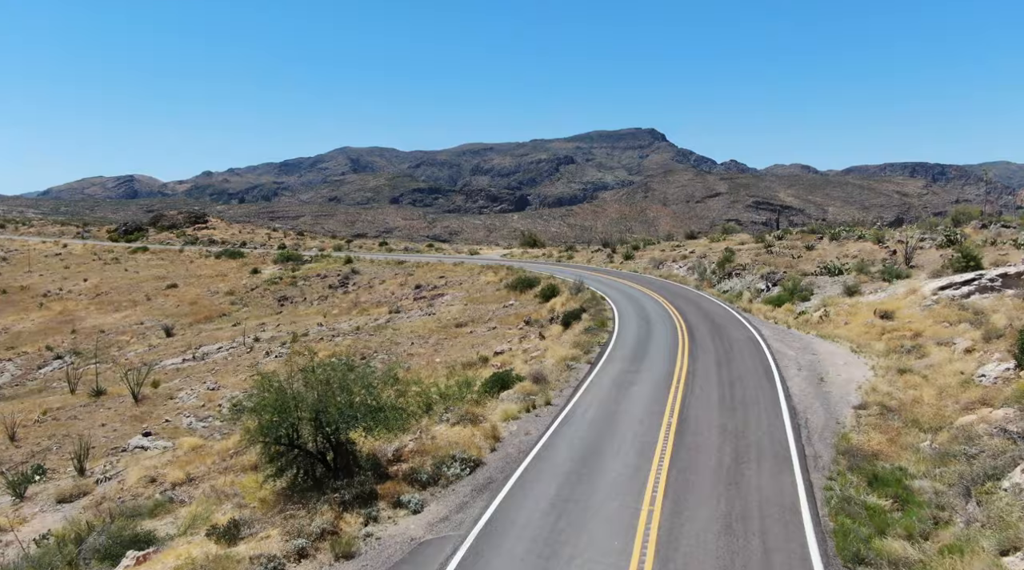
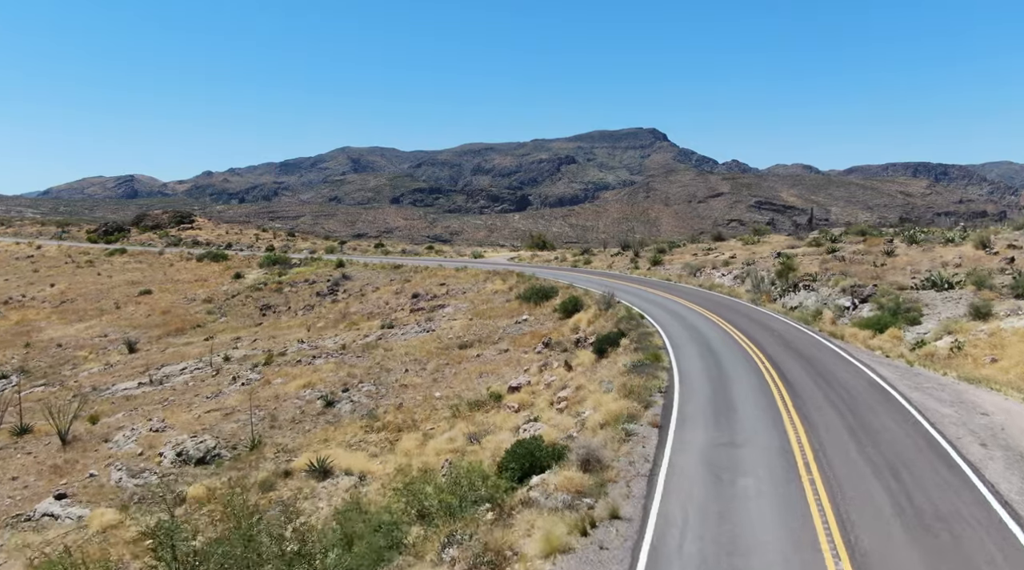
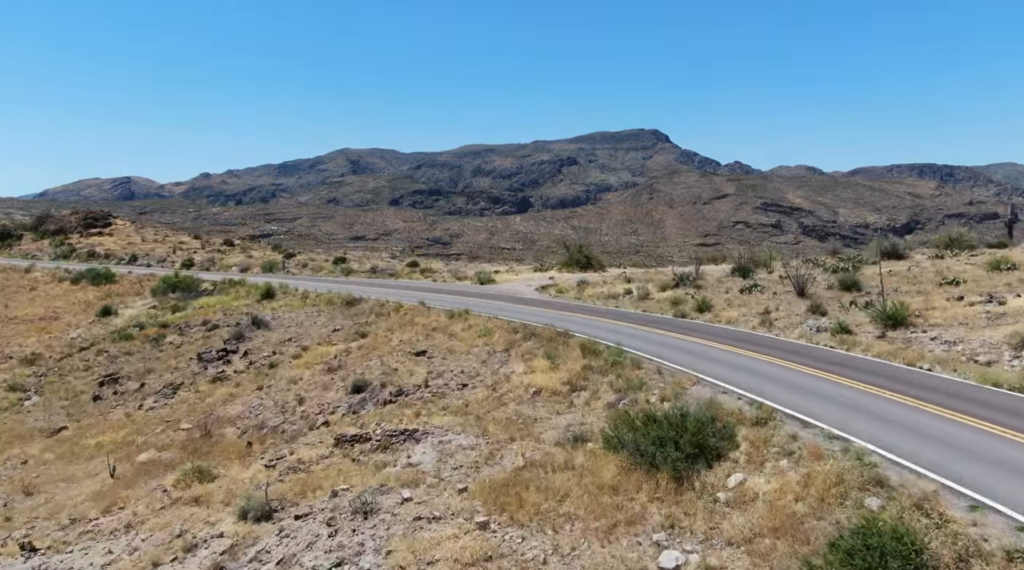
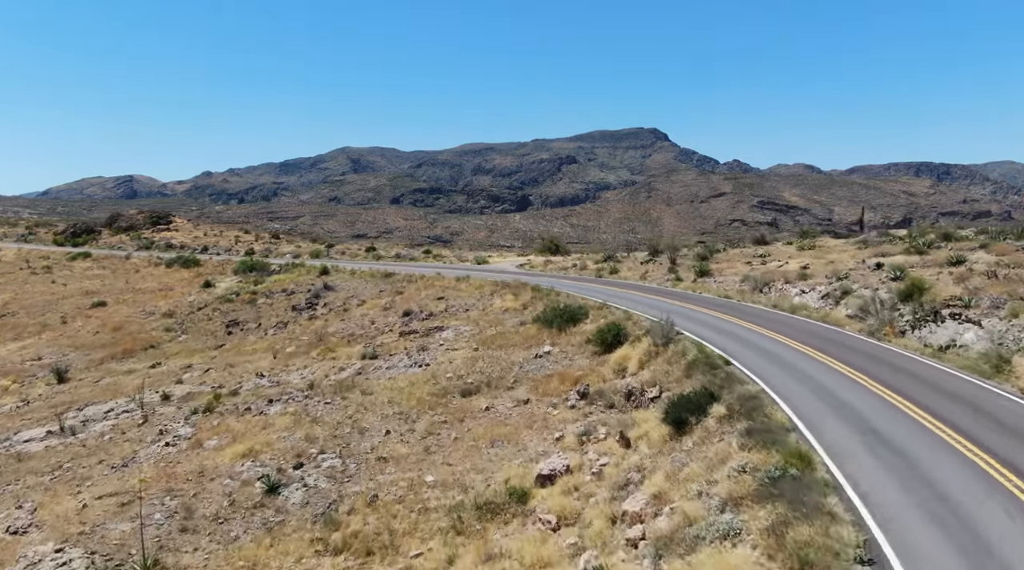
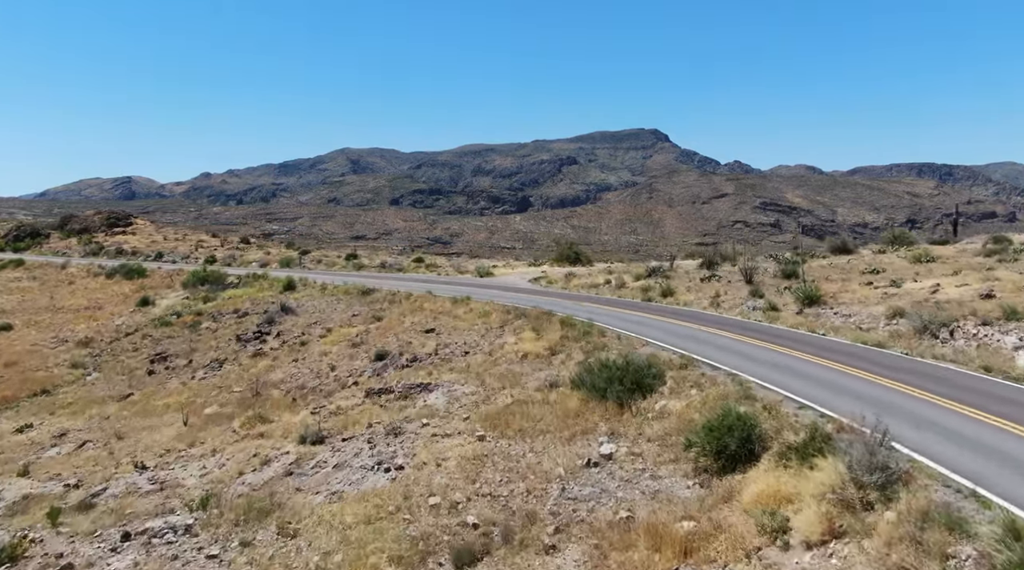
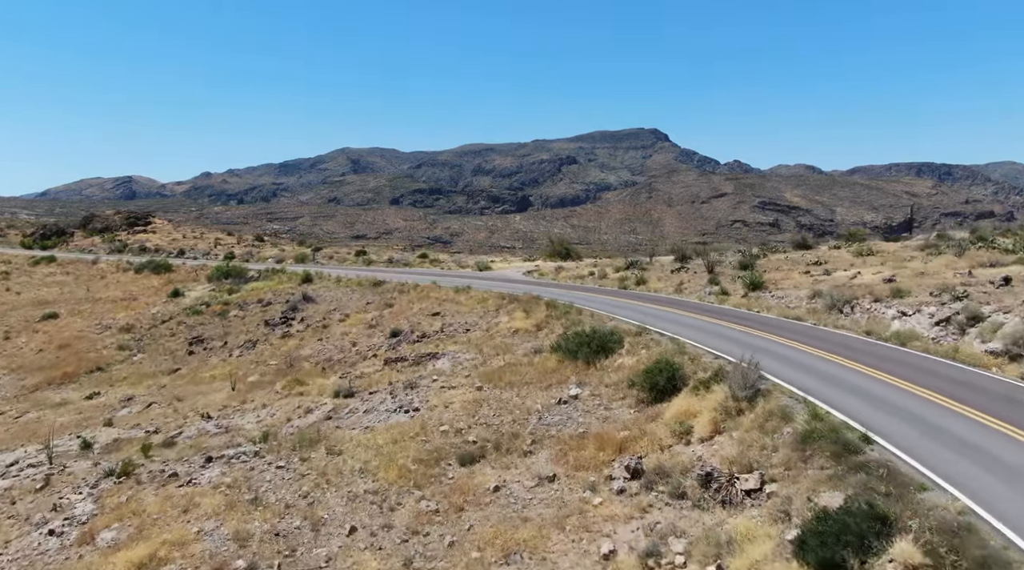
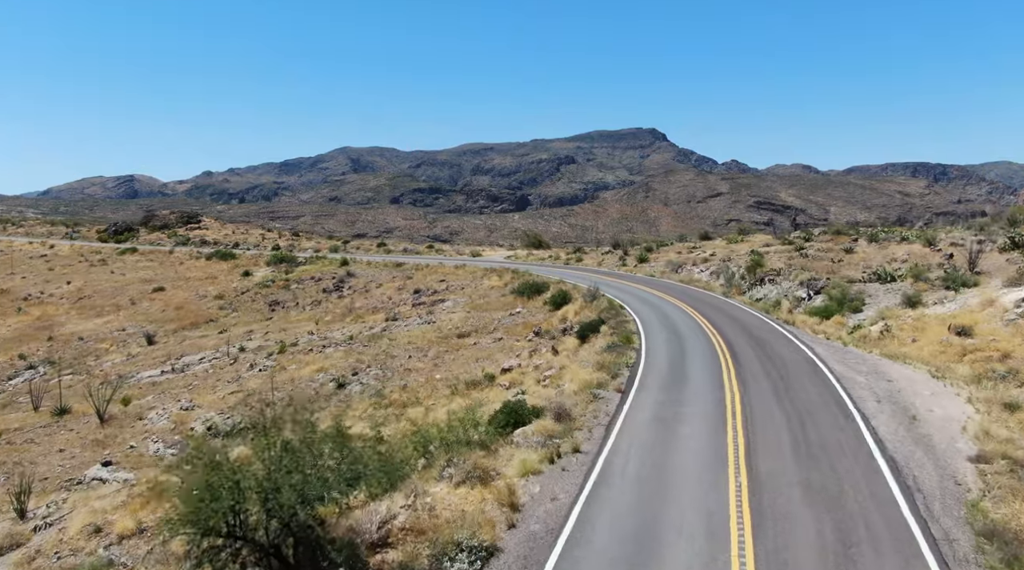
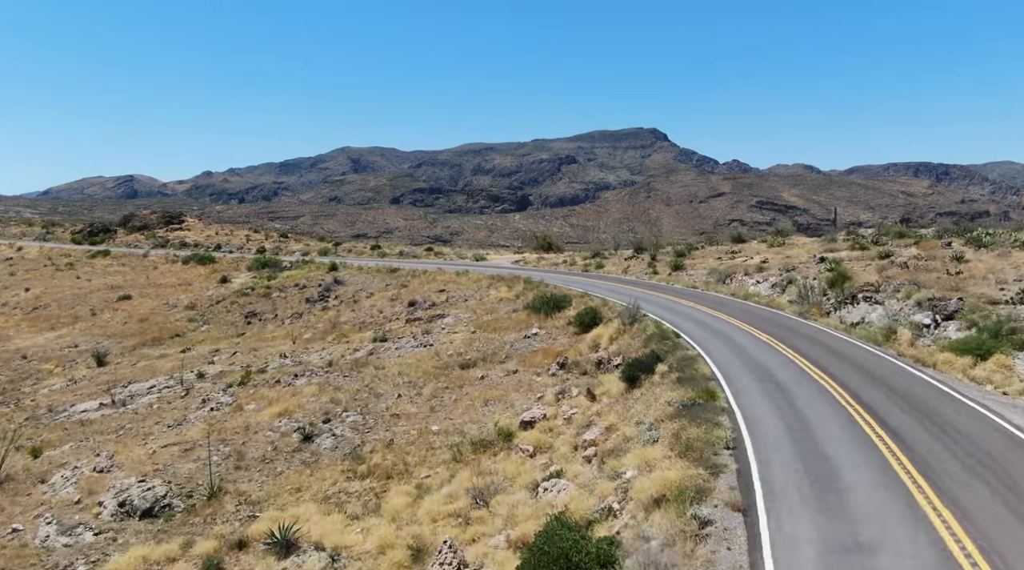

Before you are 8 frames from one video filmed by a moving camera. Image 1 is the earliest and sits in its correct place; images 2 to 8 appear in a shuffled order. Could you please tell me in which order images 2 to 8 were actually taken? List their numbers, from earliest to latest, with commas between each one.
7, 2, 8, 4, 6, 5, 3
